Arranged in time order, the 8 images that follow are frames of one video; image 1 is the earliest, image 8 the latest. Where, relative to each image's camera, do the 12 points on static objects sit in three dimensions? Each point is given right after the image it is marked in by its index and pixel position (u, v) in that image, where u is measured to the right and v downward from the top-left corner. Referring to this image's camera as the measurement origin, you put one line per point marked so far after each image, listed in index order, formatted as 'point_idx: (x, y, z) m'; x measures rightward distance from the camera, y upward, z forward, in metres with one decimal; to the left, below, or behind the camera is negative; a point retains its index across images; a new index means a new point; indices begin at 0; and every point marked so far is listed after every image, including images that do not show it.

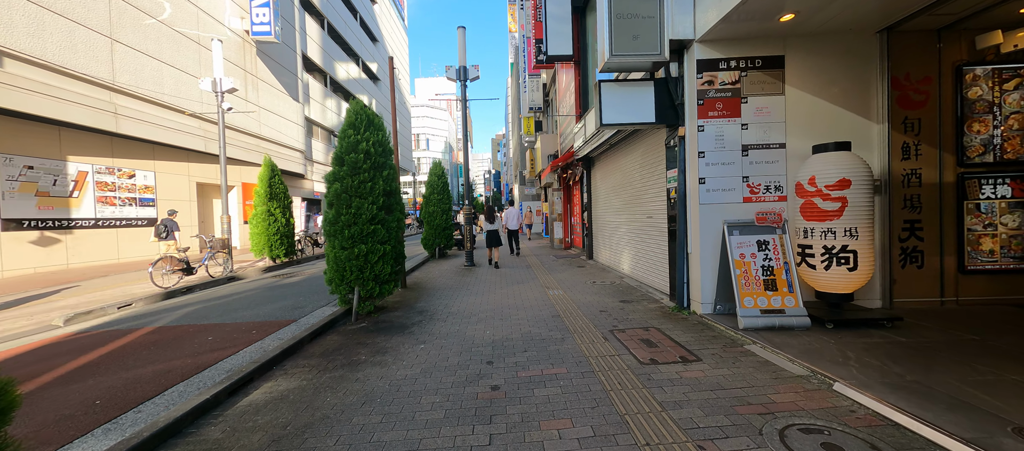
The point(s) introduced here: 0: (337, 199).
0: (-2.9, +0.4, +6.0) m
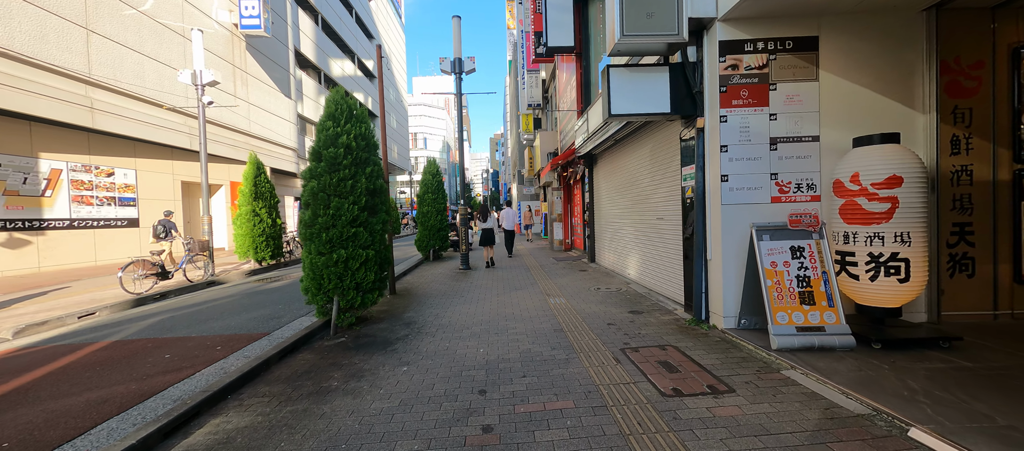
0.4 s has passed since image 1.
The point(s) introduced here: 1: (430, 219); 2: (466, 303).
0: (-2.9, +0.4, +5.4) m
1: (-3.0, +0.2, +13.6) m
2: (-0.9, -1.5, +7.1) m
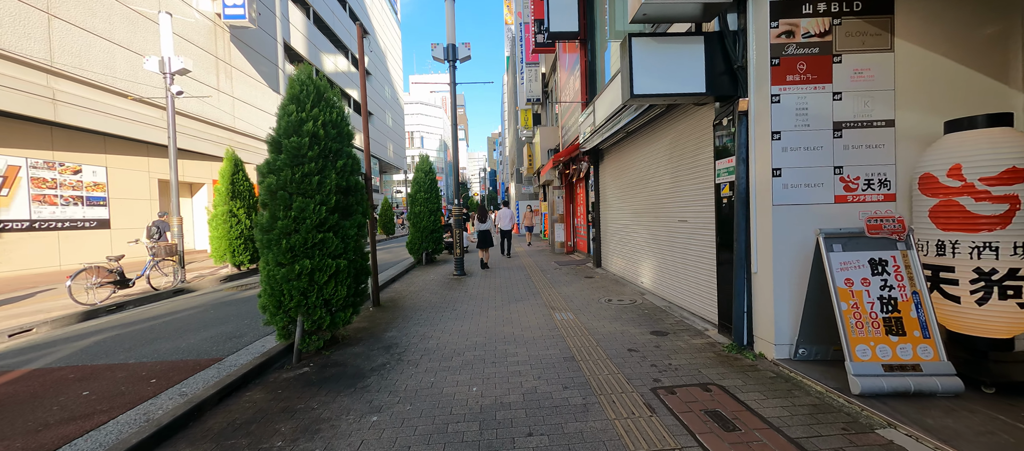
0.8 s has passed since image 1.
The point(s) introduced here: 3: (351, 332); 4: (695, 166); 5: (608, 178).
0: (-2.9, +0.3, +4.5) m
1: (-3.1, +0.2, +12.6) m
2: (-0.9, -1.5, +6.2) m
3: (-2.4, -1.6, +5.5) m
4: (+2.7, +0.9, +5.3) m
5: (+2.7, +1.3, +10.1) m
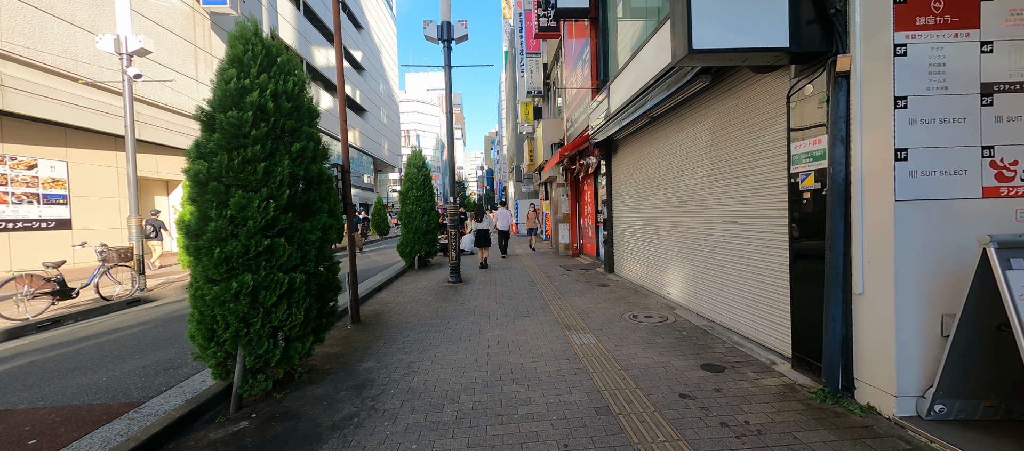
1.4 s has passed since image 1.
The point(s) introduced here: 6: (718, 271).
0: (-2.8, +0.3, +3.3) m
1: (-3.1, +0.2, +11.5) m
2: (-0.8, -1.5, +5.0) m
3: (-2.3, -1.6, +4.4) m
4: (+2.8, +0.8, +4.2) m
5: (+2.7, +1.3, +9.0) m
6: (+2.8, -0.6, +5.0) m
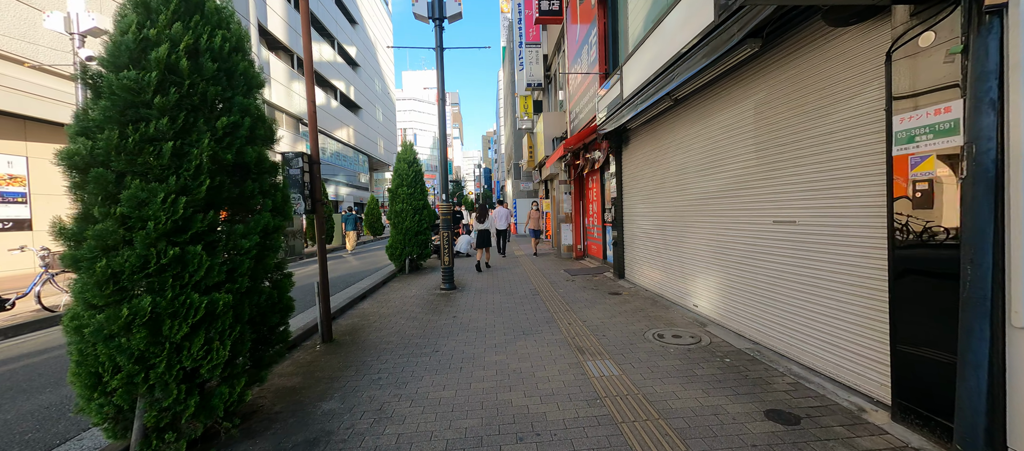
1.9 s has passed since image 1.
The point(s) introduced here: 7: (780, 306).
0: (-2.8, +0.3, +2.4) m
1: (-3.1, +0.2, +10.6) m
2: (-0.8, -1.6, +4.1) m
3: (-2.3, -1.6, +3.4) m
4: (+2.8, +0.8, +3.3) m
5: (+2.7, +1.3, +8.1) m
6: (+2.8, -0.6, +4.1) m
7: (+2.8, -0.8, +3.9) m
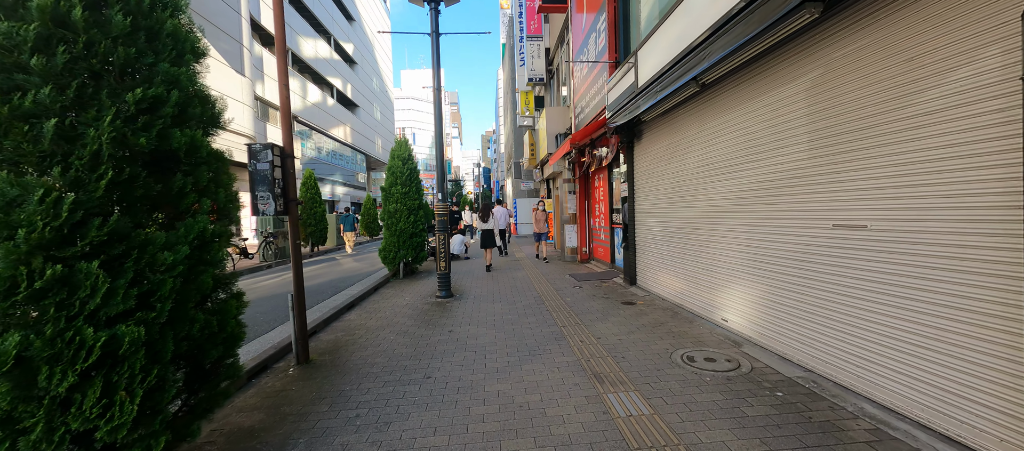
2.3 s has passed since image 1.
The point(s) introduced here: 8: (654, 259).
0: (-2.7, +0.3, +1.7) m
1: (-3.0, +0.1, +9.9) m
2: (-0.8, -1.6, +3.4) m
3: (-2.3, -1.7, +2.8) m
4: (+2.8, +0.8, +2.6) m
5: (+2.8, +1.3, +7.4) m
6: (+2.9, -0.7, +3.4) m
7: (+2.9, -0.9, +3.2) m
8: (+2.7, -0.7, +7.3) m
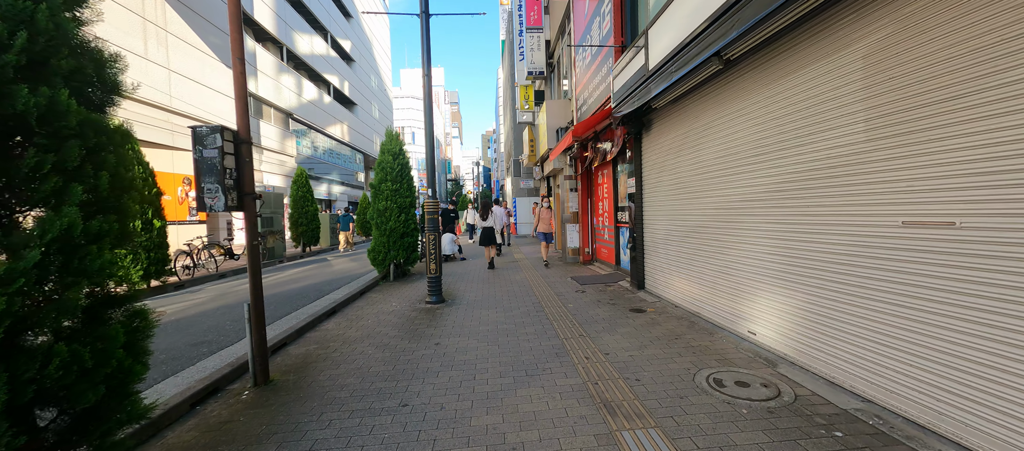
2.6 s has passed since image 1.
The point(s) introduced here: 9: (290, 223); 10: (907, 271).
0: (-2.8, +0.3, +1.1) m
1: (-3.1, +0.1, +9.2) m
2: (-0.8, -1.6, +2.8) m
3: (-2.3, -1.7, +2.1) m
4: (+2.8, +0.8, +2.0) m
5: (+2.7, +1.3, +6.8) m
6: (+2.8, -0.6, +2.8) m
7: (+2.8, -0.9, +2.6) m
8: (+2.7, -0.6, +6.6) m
9: (-10.4, +0.1, +17.3) m
10: (+2.8, -0.3, +2.4) m
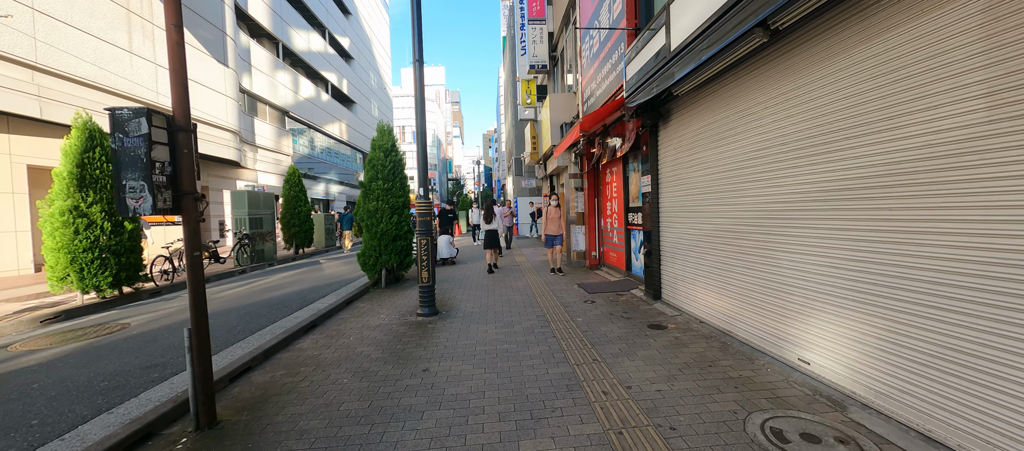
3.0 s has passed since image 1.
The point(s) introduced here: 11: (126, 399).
0: (-2.8, +0.2, +0.4) m
1: (-3.1, +0.1, +8.5) m
2: (-0.8, -1.6, +2.1) m
3: (-2.3, -1.7, +1.4) m
4: (+2.8, +0.7, +1.2) m
5: (+2.7, +1.2, +6.0) m
6: (+2.8, -0.7, +2.0) m
7: (+2.8, -0.9, +1.9) m
8: (+2.7, -0.7, +5.9) m
9: (-10.4, +0.1, +16.6) m
10: (+2.8, -0.4, +1.7) m
11: (-3.9, -1.8, +3.8) m
